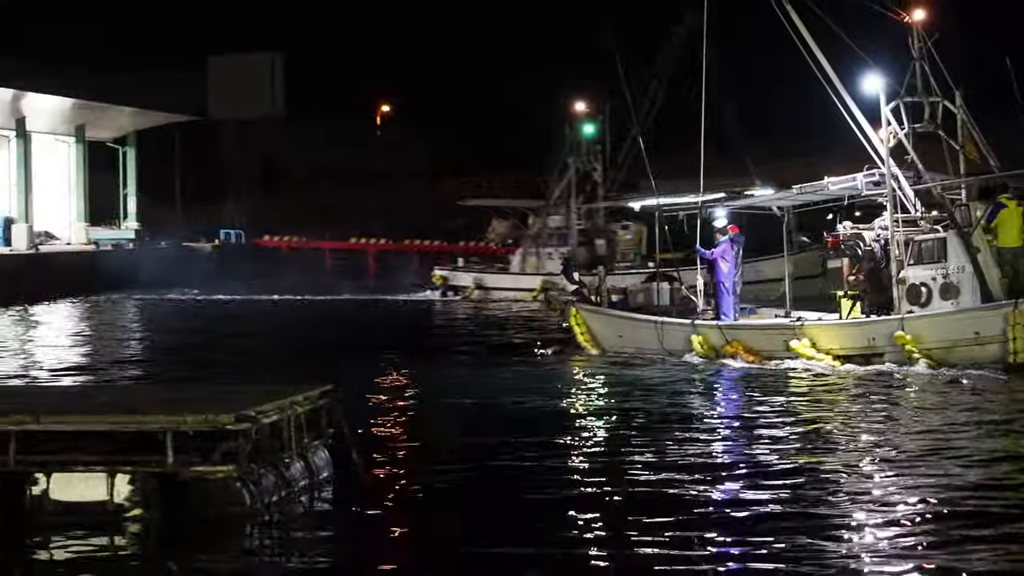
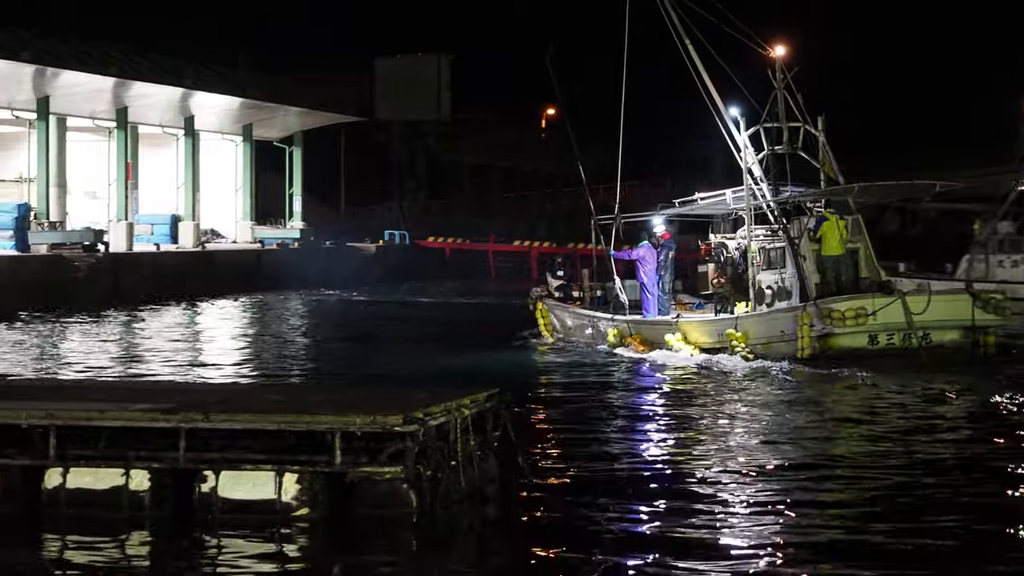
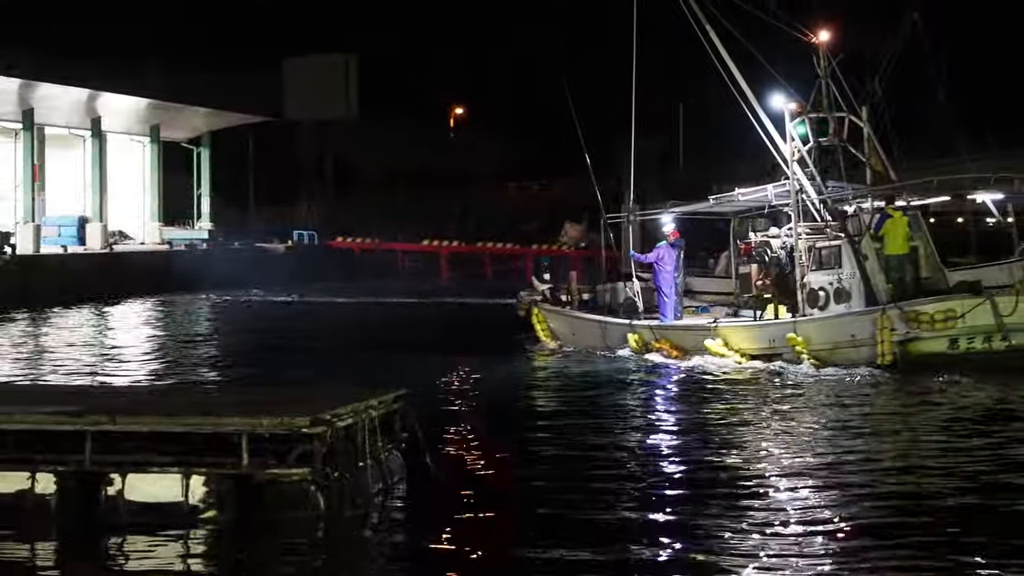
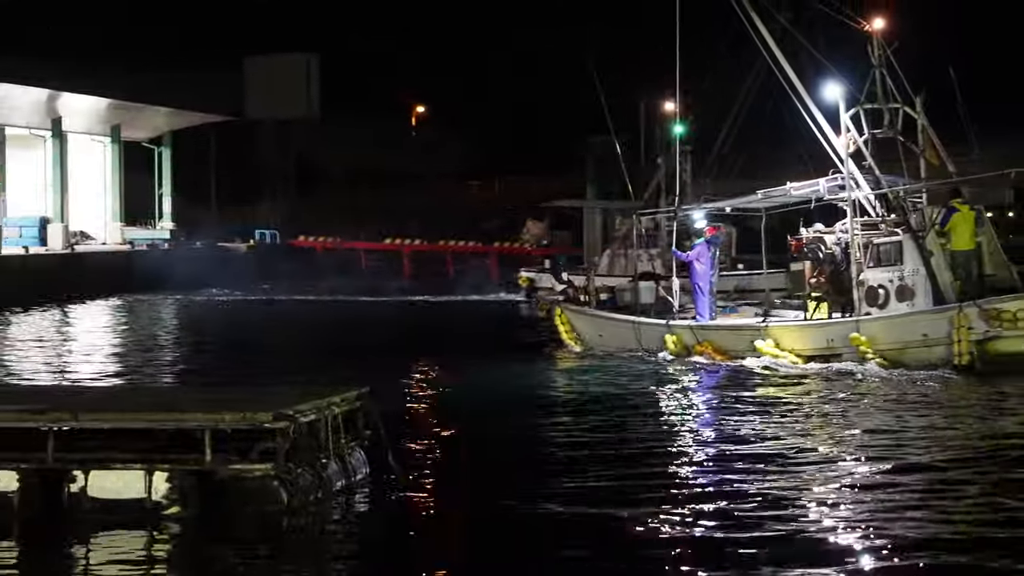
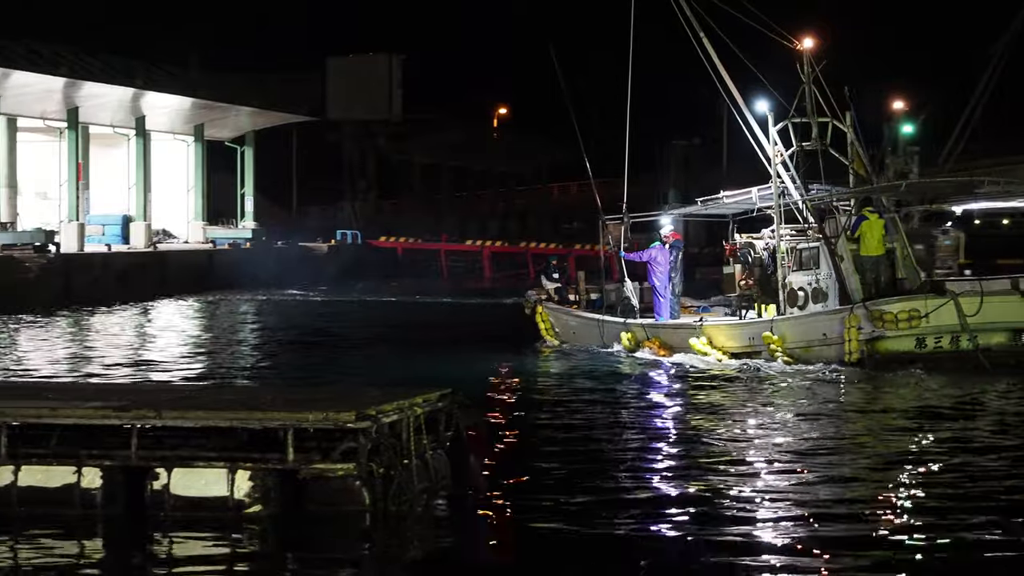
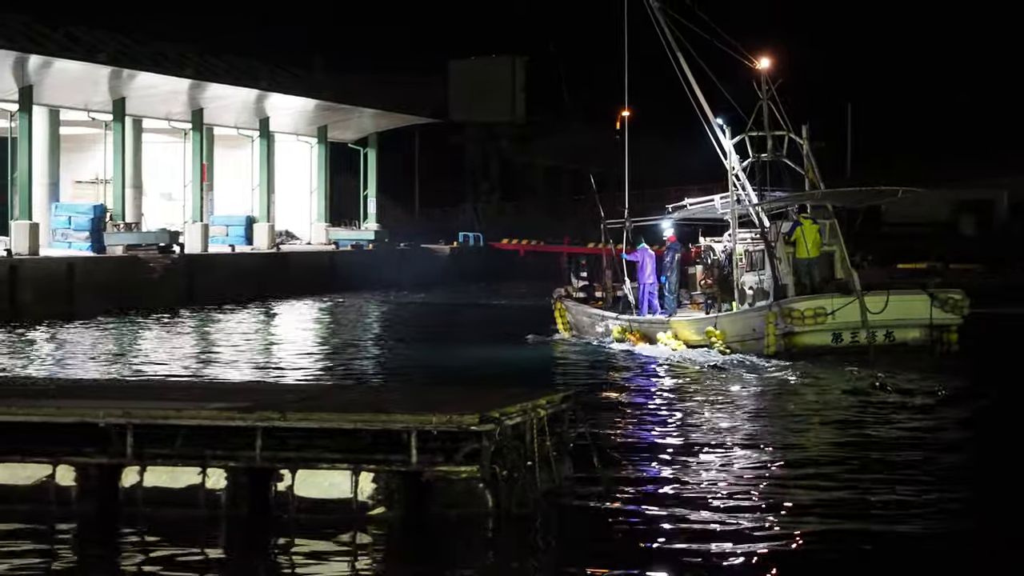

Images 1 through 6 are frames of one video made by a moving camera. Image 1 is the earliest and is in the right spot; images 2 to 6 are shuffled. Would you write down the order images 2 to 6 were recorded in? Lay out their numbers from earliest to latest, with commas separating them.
4, 3, 5, 2, 6
